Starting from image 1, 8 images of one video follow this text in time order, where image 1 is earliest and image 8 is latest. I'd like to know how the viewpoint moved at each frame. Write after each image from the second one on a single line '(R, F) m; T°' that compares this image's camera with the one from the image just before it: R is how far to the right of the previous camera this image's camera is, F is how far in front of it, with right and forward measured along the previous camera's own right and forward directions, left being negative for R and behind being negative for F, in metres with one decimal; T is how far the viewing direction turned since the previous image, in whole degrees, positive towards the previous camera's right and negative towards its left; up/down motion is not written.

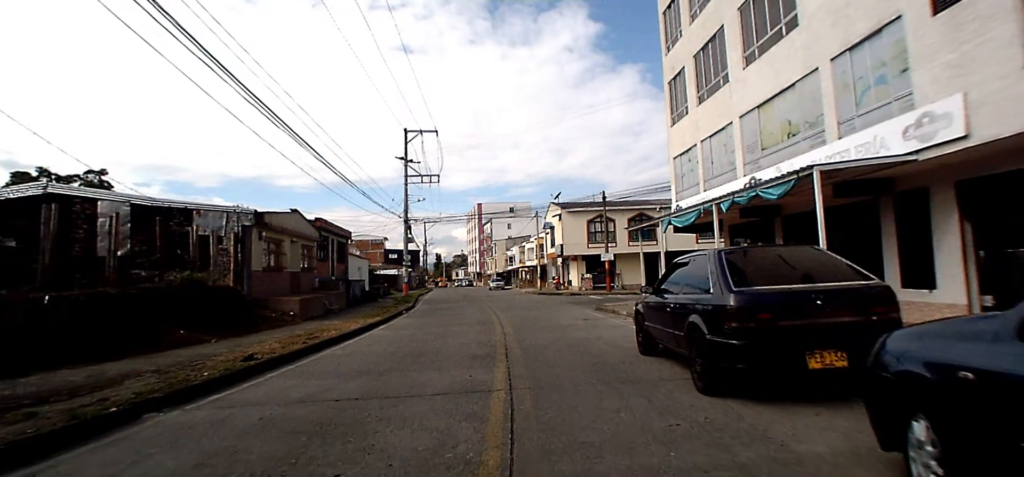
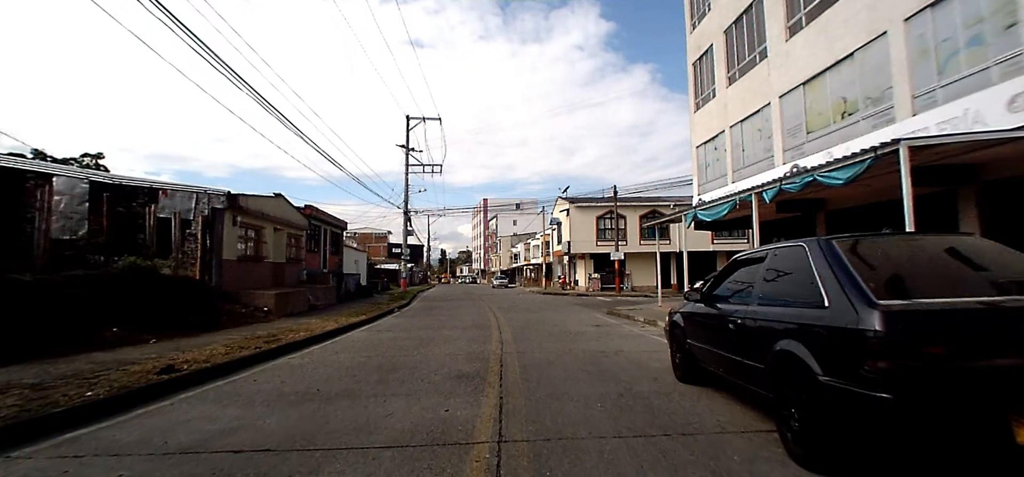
(+0.1, +1.8) m; -1°
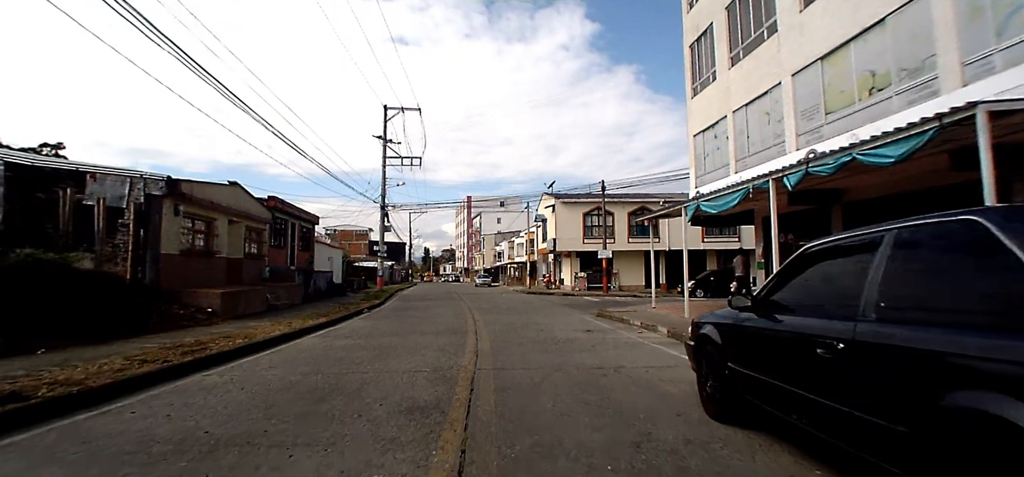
(+0.1, +1.5) m; +2°
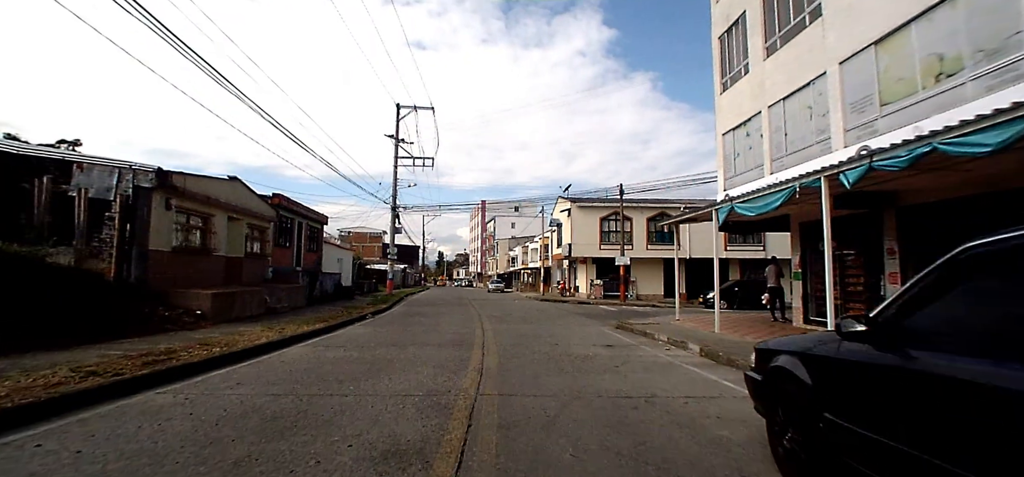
(0.0, +1.0) m; -2°
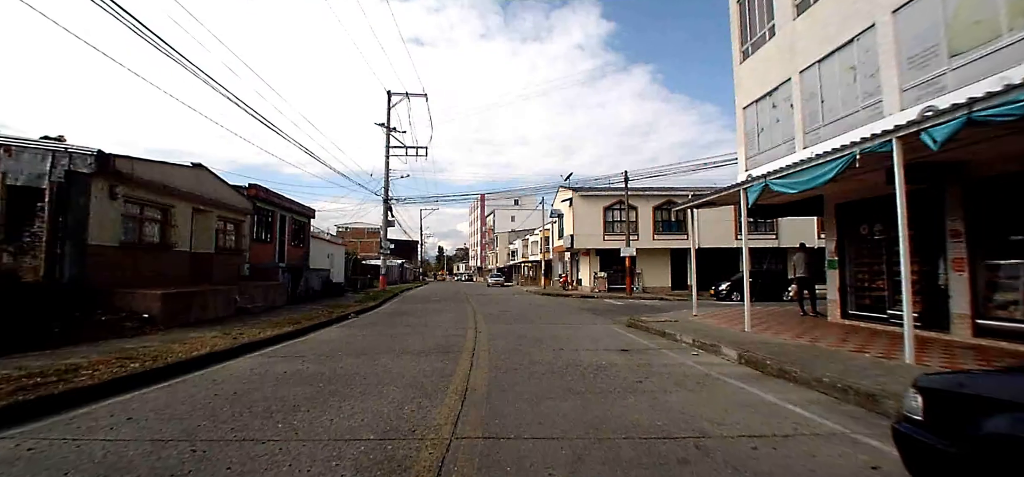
(+0.1, +1.6) m; 0°
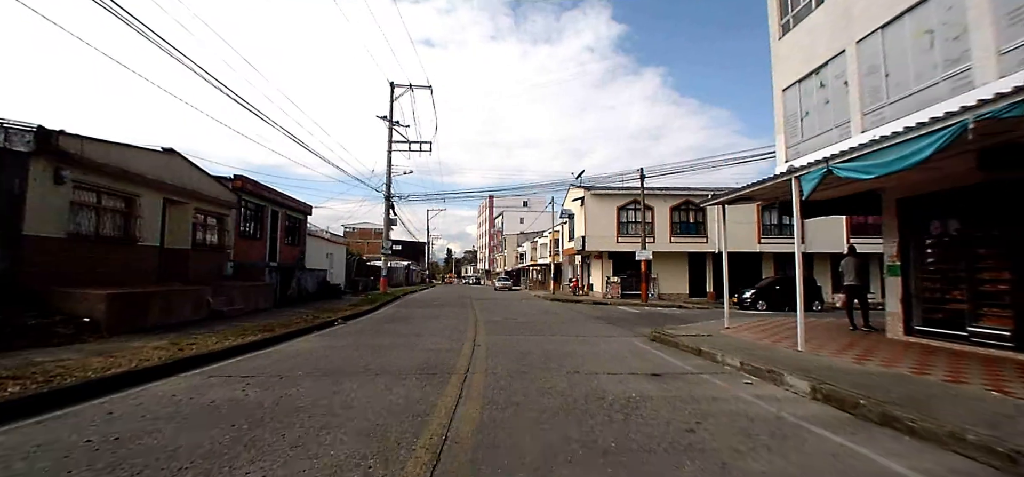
(+0.1, +1.6) m; -1°
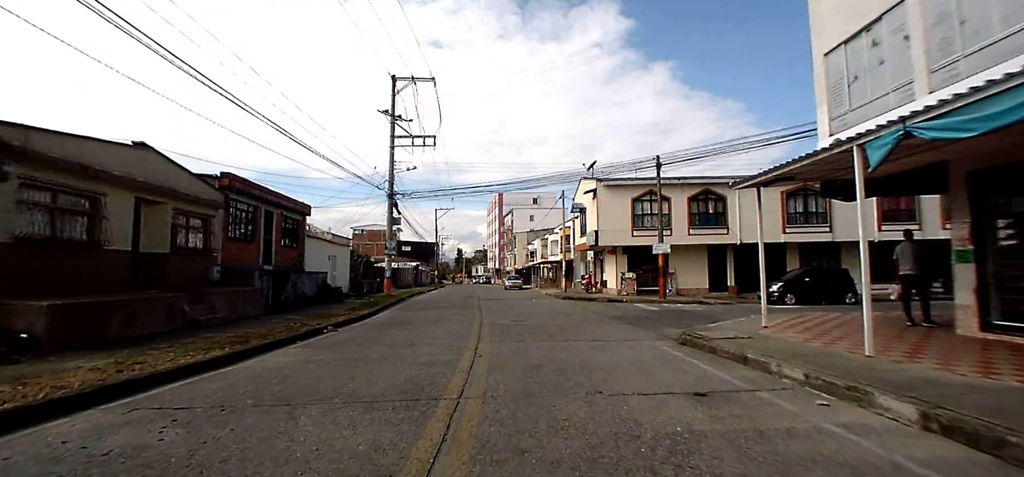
(+0.1, +1.3) m; -1°
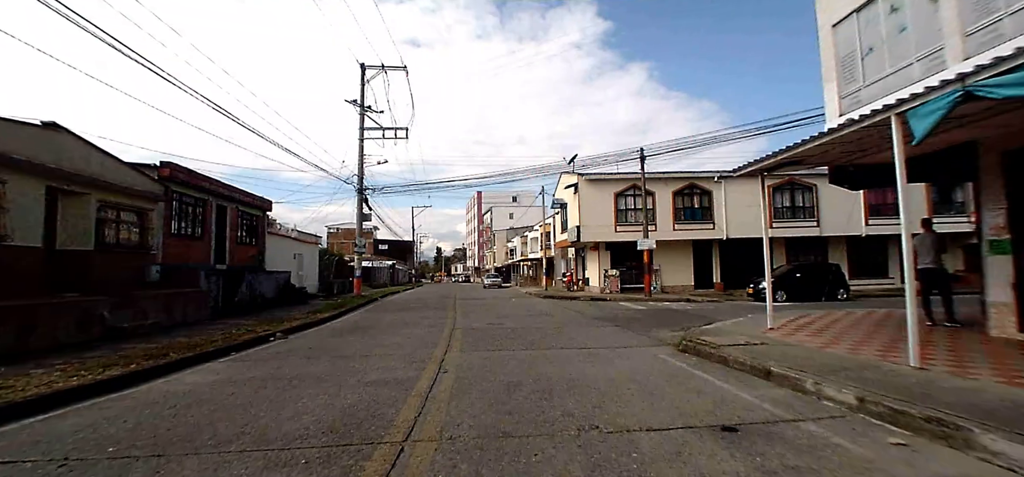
(+0.1, +1.3) m; +3°
